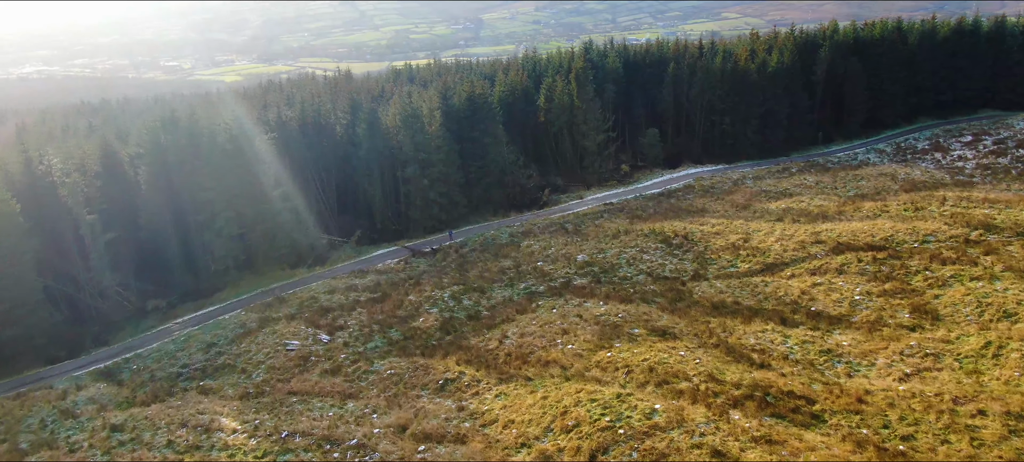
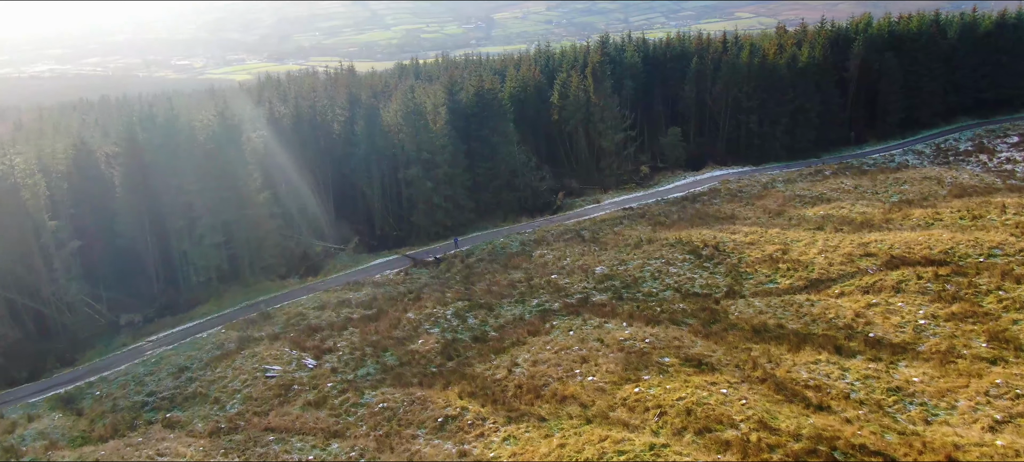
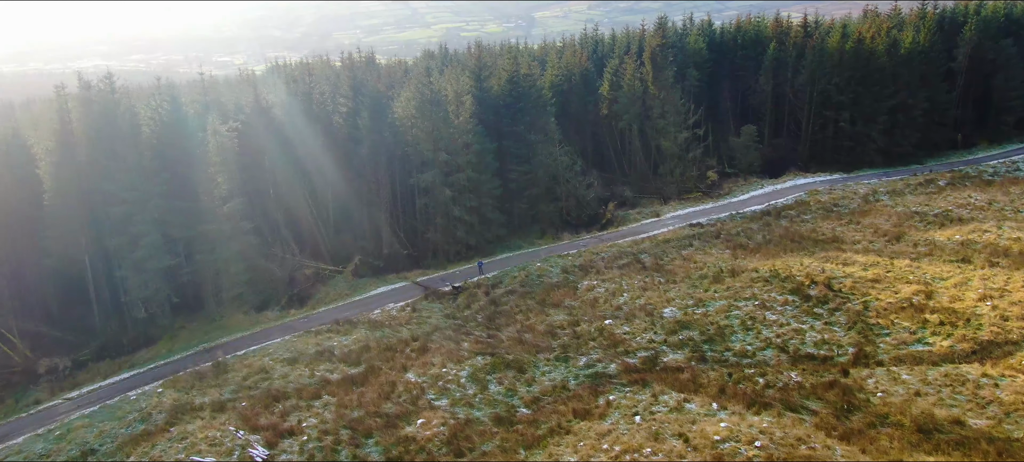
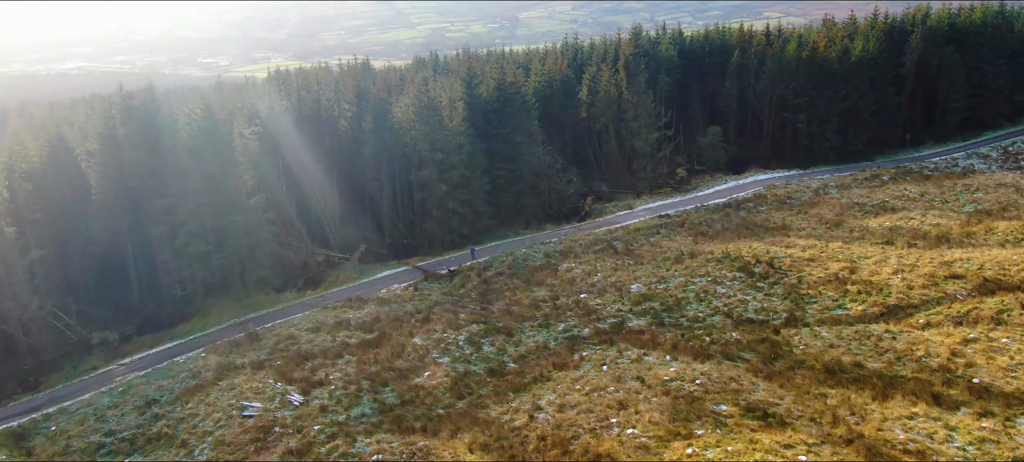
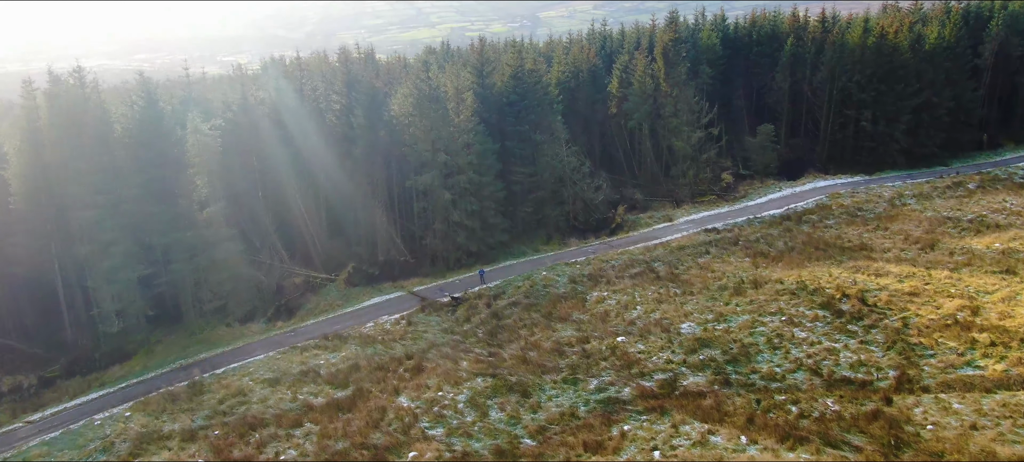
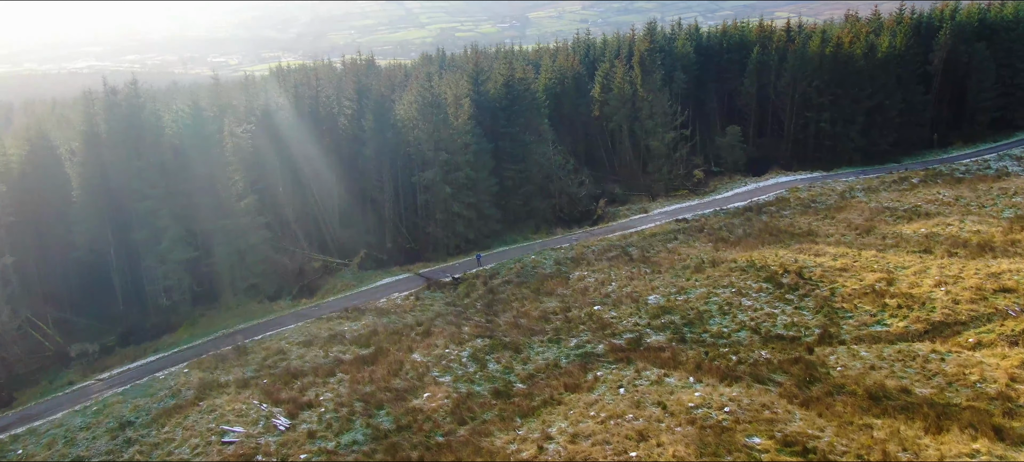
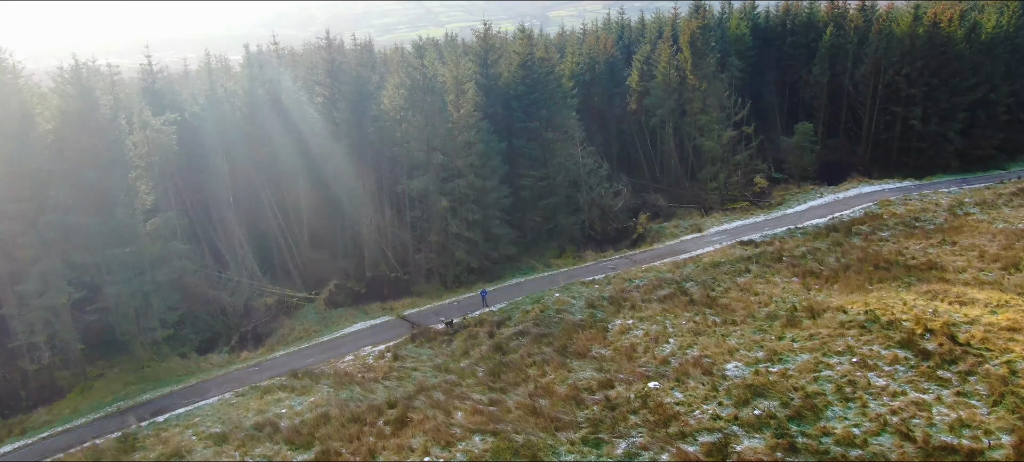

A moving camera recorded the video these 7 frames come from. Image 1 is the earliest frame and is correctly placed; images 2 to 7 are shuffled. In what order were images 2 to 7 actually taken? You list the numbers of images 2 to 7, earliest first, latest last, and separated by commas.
2, 4, 6, 3, 5, 7
